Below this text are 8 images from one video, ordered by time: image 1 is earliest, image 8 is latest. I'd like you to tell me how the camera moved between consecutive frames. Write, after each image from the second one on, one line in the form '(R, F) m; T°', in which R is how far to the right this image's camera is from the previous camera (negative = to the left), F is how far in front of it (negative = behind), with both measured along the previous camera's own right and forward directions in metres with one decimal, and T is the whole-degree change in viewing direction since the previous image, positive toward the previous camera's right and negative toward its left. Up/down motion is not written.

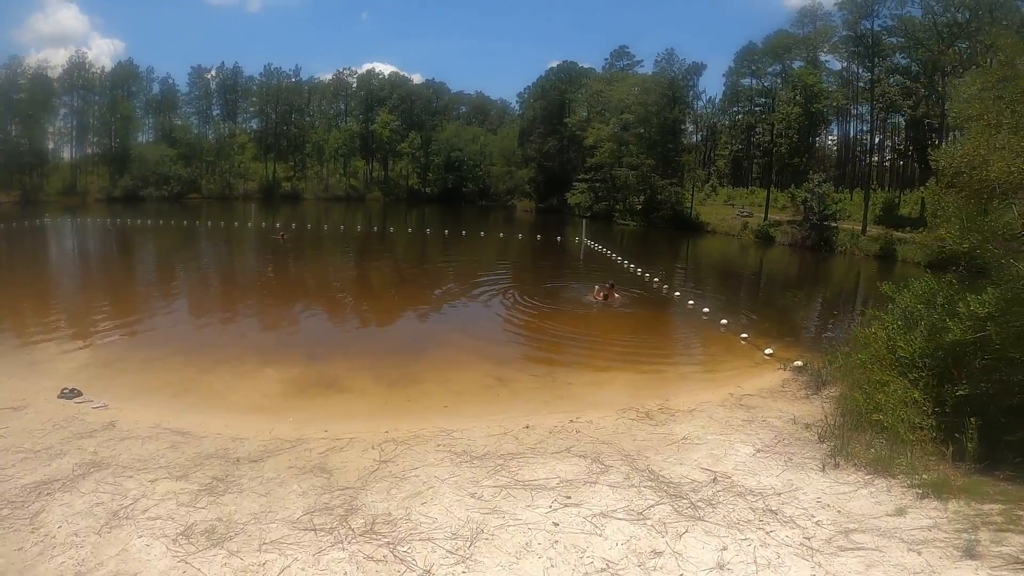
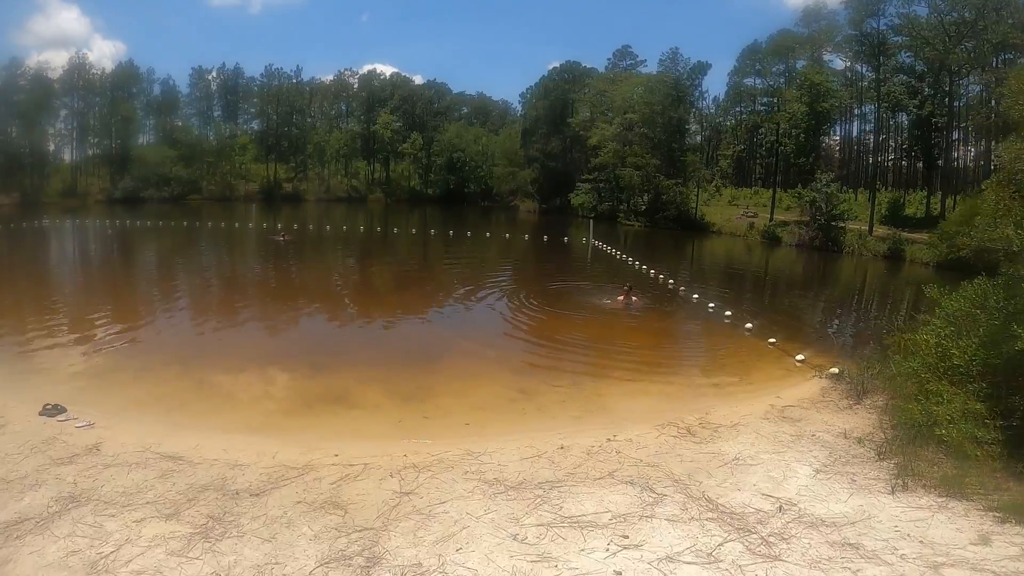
(-0.2, +0.5) m; 0°
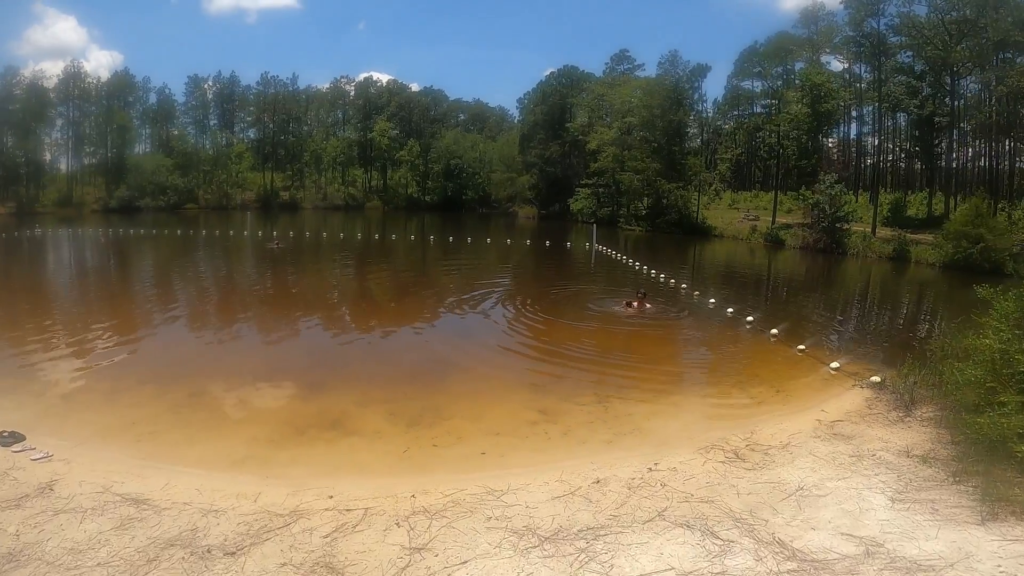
(-0.1, +0.6) m; 0°
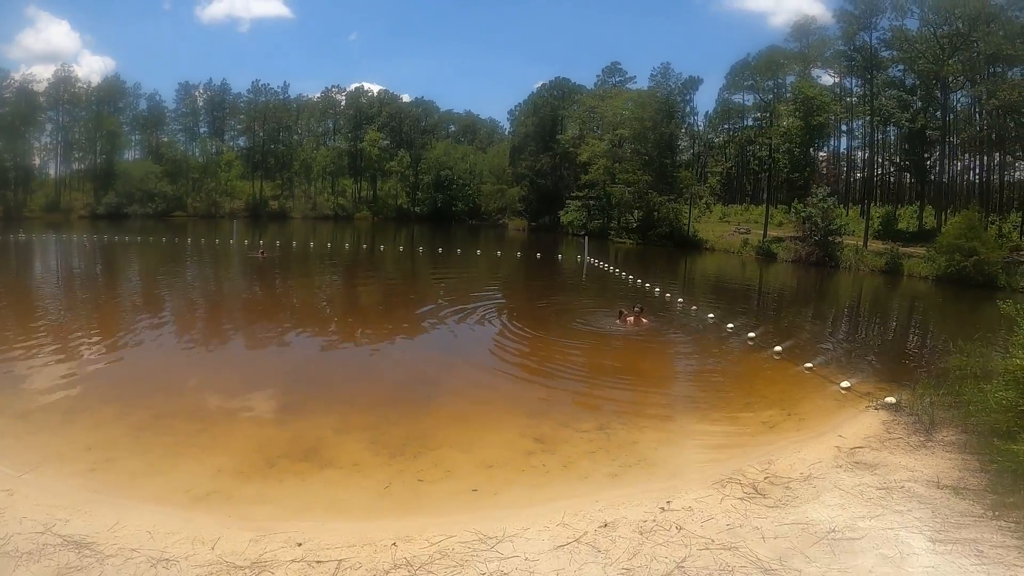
(0.0, +0.4) m; +1°
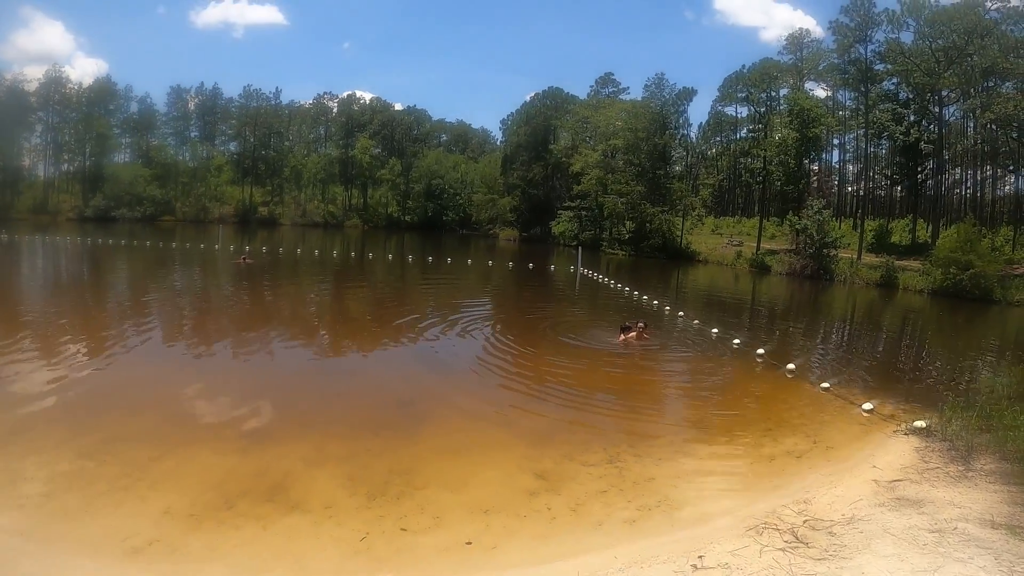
(-0.1, +0.5) m; +1°
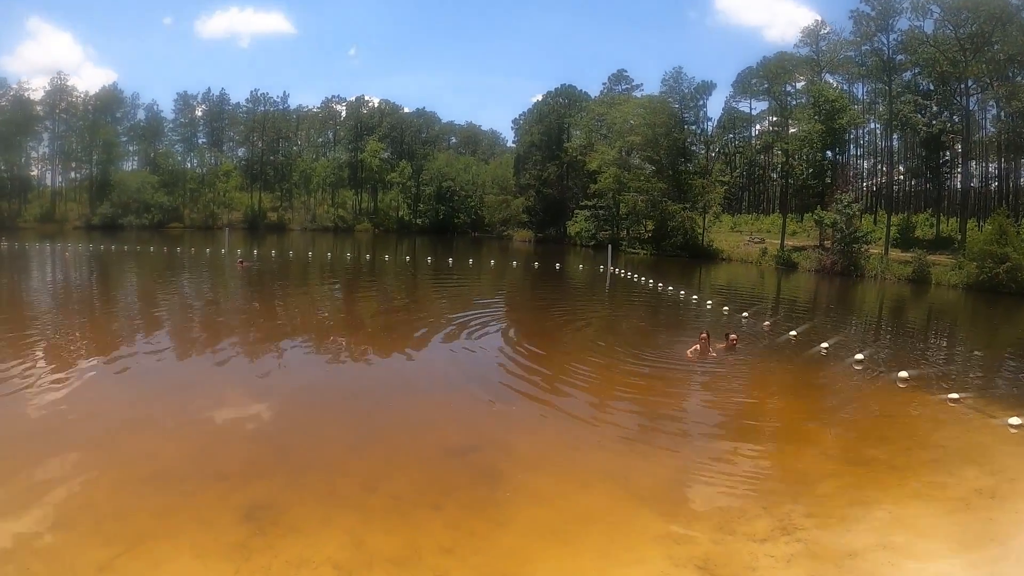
(-0.8, +0.7) m; -1°
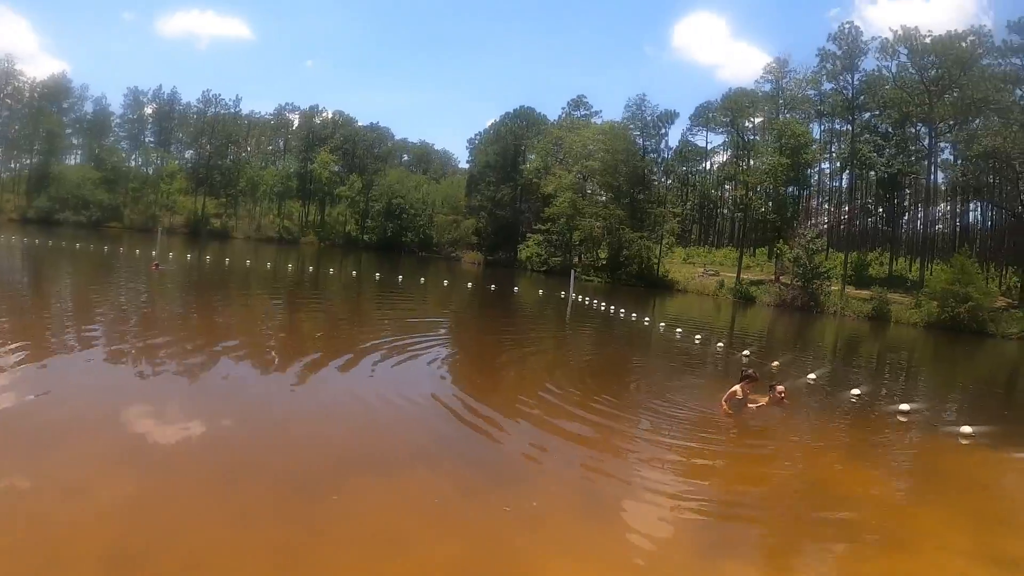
(-0.3, +1.6) m; +5°
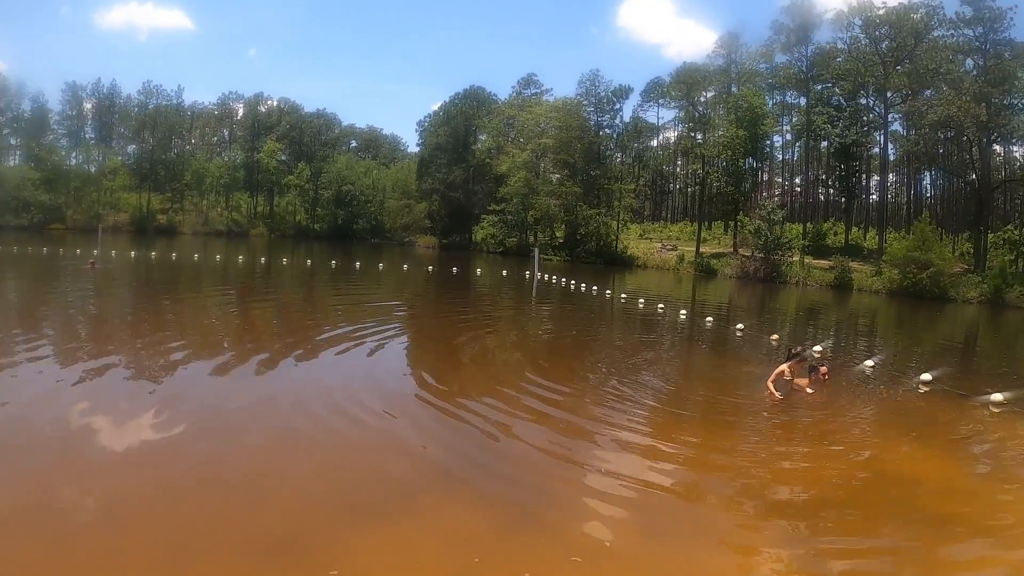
(-0.1, +1.2) m; +4°
